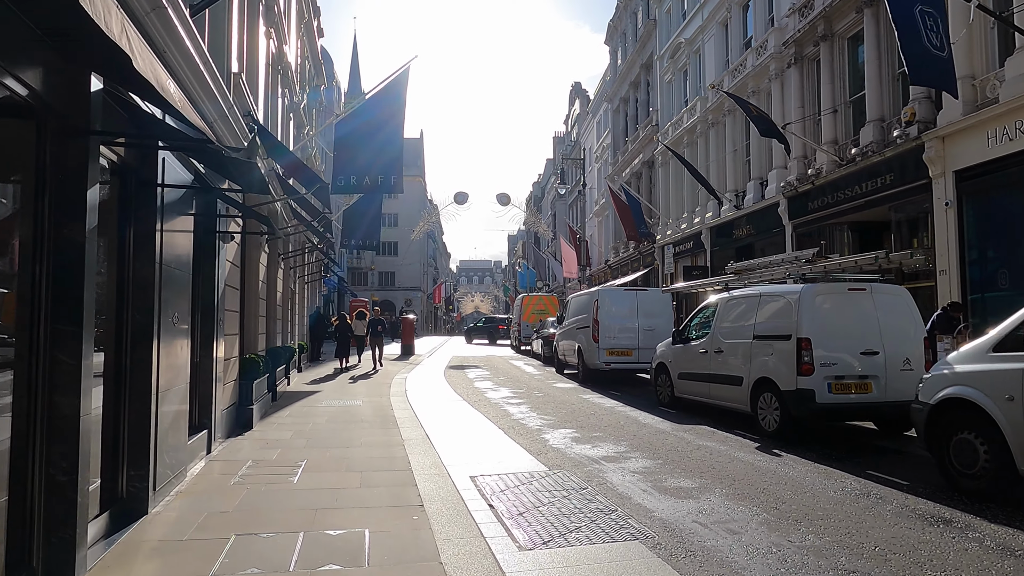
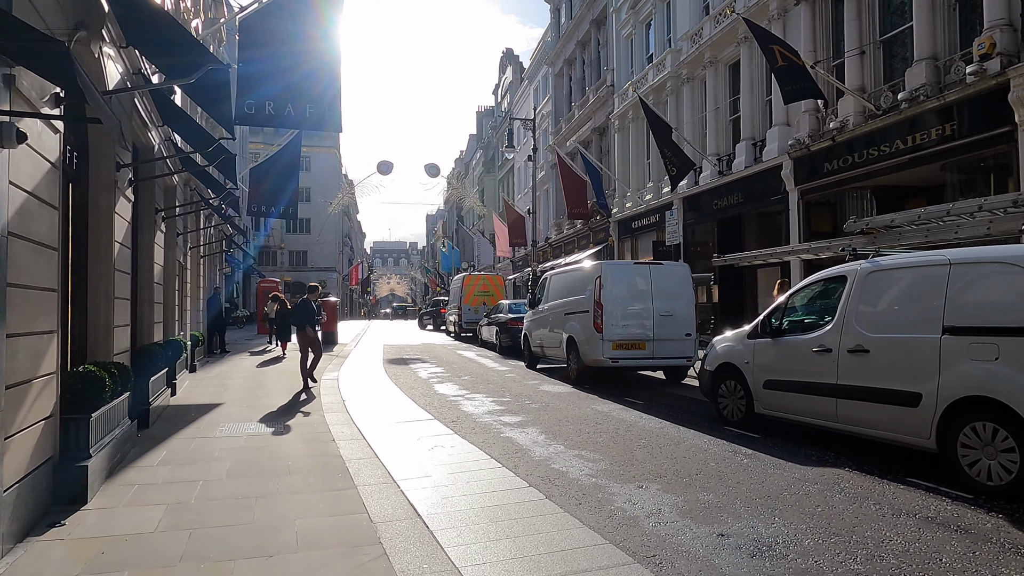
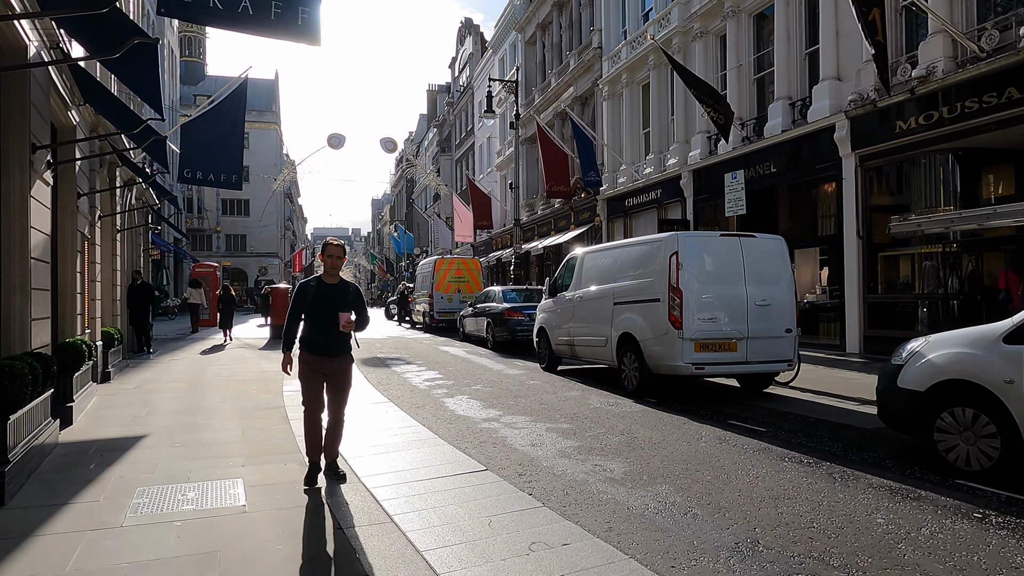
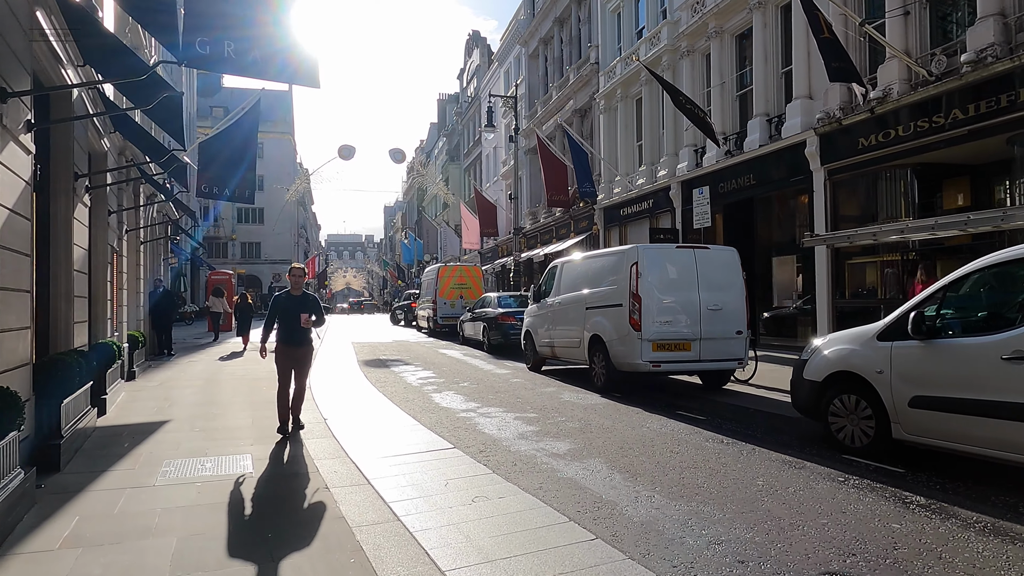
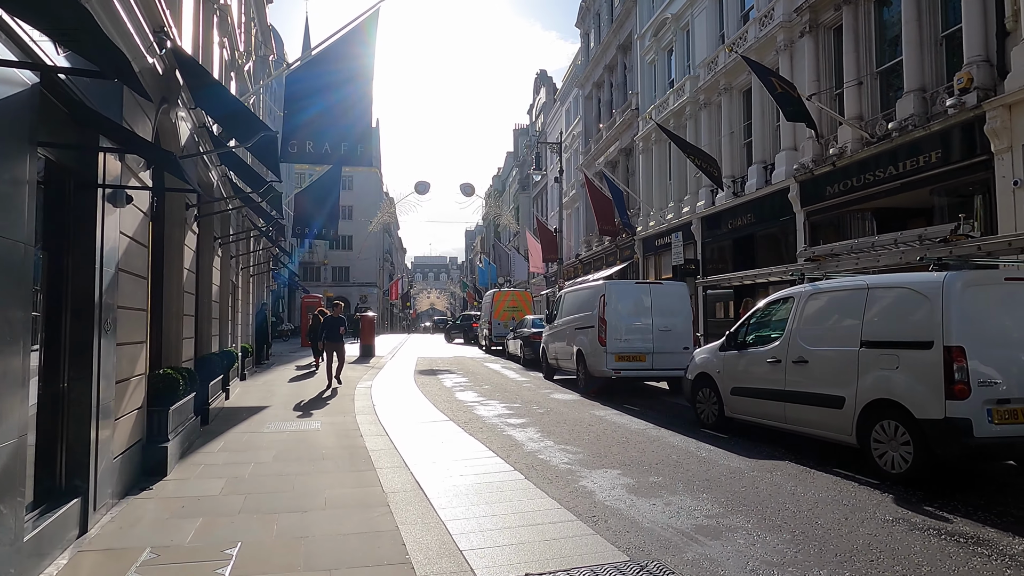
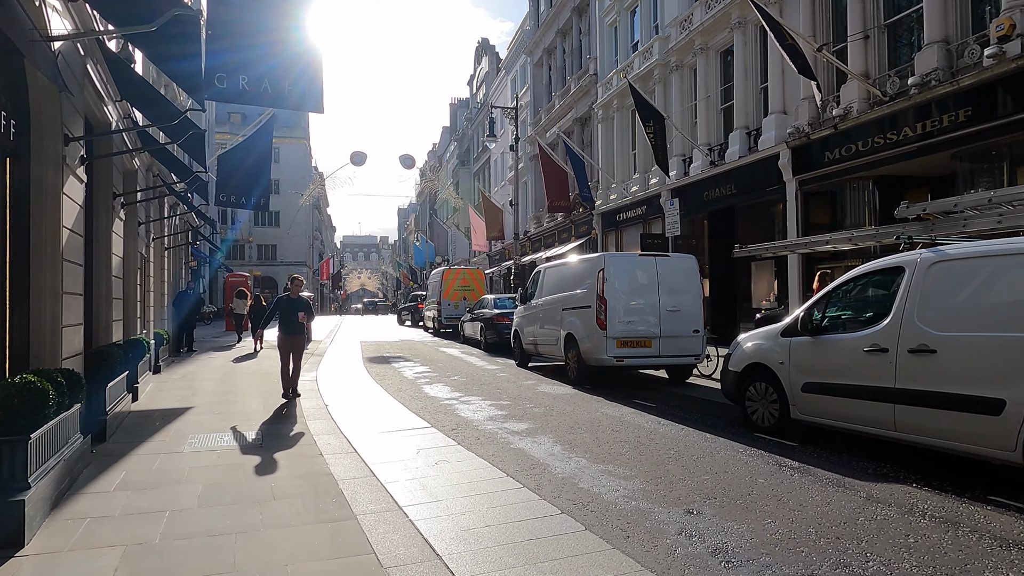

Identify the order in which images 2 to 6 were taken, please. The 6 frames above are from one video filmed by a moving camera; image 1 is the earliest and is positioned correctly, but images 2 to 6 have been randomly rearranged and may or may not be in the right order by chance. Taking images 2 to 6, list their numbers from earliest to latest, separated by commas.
5, 2, 6, 4, 3
